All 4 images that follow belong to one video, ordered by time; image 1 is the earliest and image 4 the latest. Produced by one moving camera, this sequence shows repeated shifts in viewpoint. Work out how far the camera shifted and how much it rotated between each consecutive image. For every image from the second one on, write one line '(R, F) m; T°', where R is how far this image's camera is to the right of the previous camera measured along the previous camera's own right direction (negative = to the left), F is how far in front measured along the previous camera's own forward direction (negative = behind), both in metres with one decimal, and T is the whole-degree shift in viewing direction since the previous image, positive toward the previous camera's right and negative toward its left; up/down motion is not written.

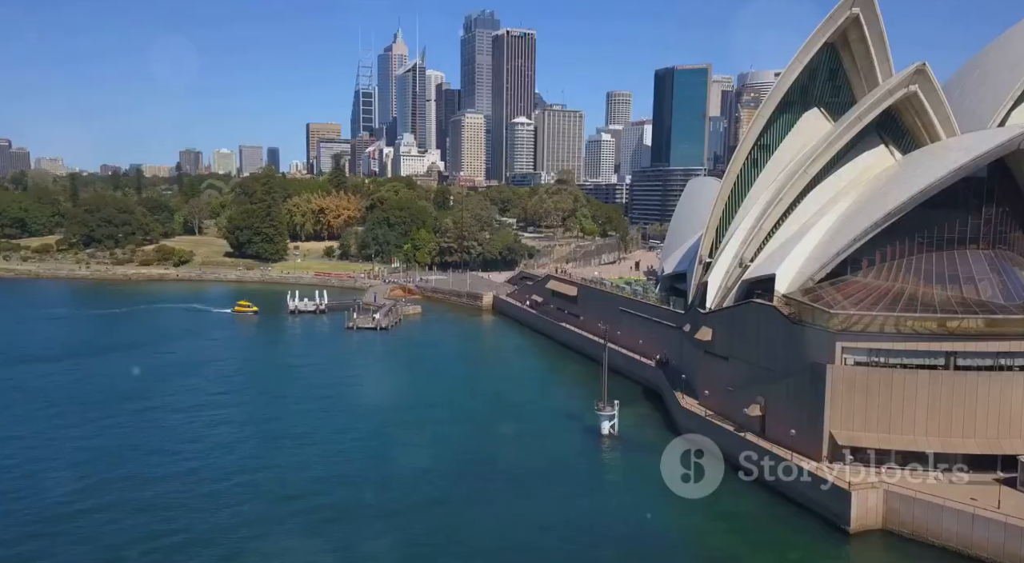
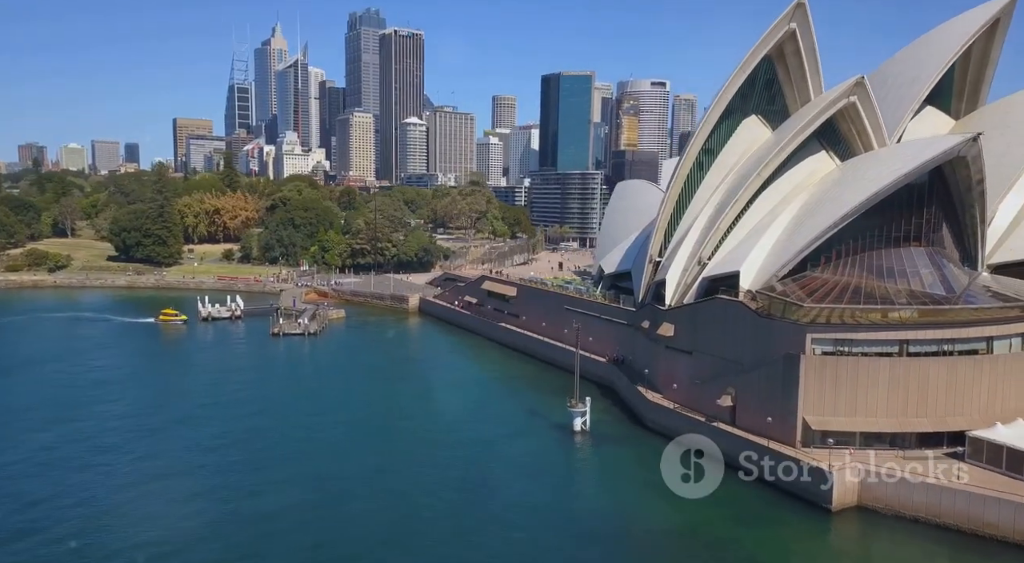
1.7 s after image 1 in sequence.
(-4.0, +0.2) m; +11°
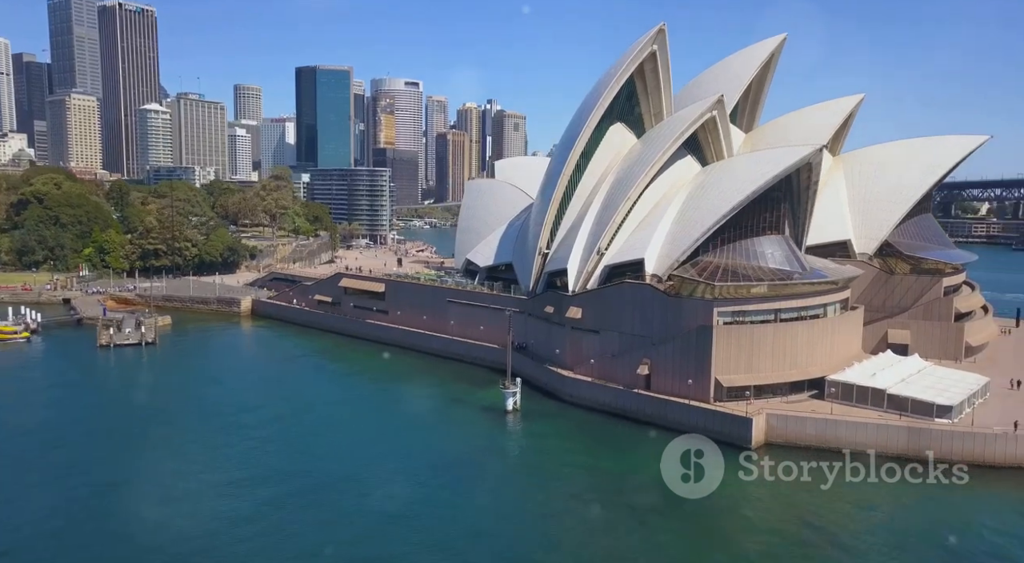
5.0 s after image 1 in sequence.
(-9.5, +0.9) m; +25°
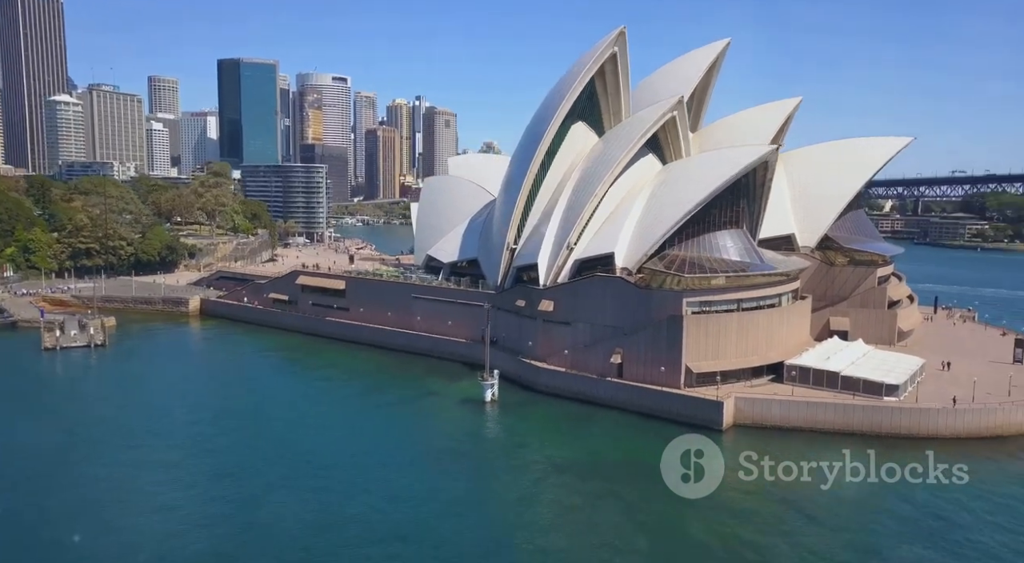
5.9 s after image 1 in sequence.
(-2.9, -0.1) m; +7°
